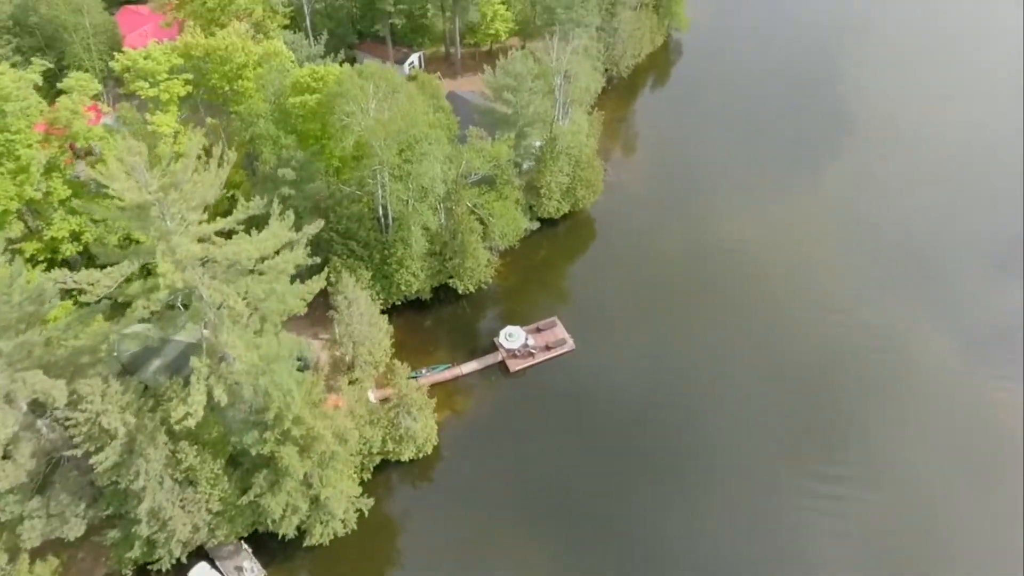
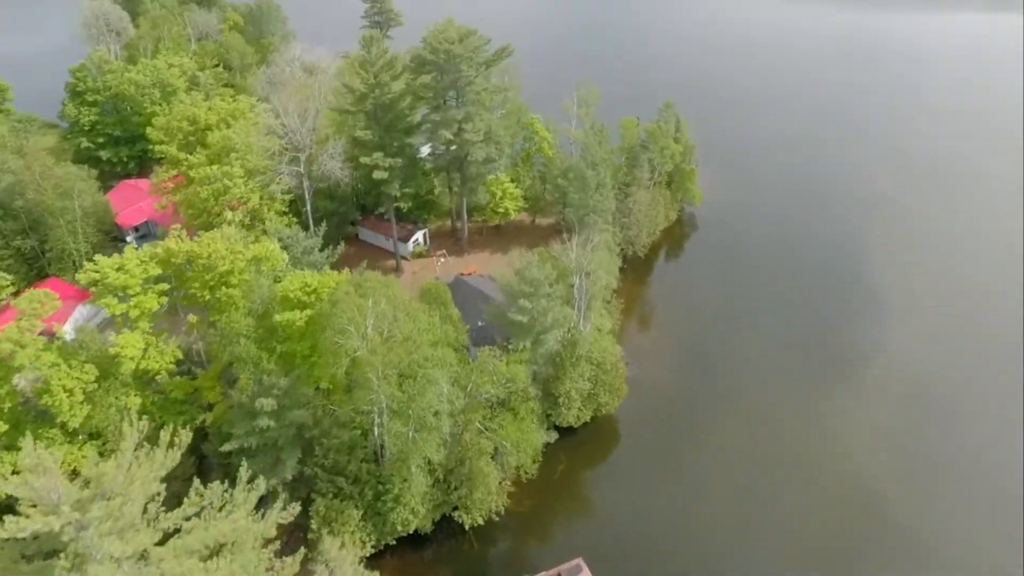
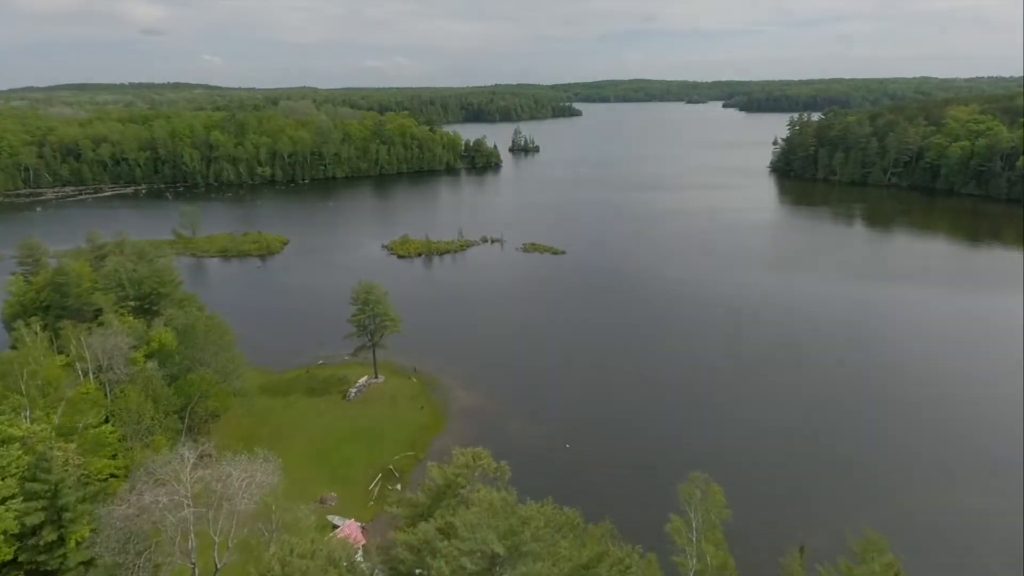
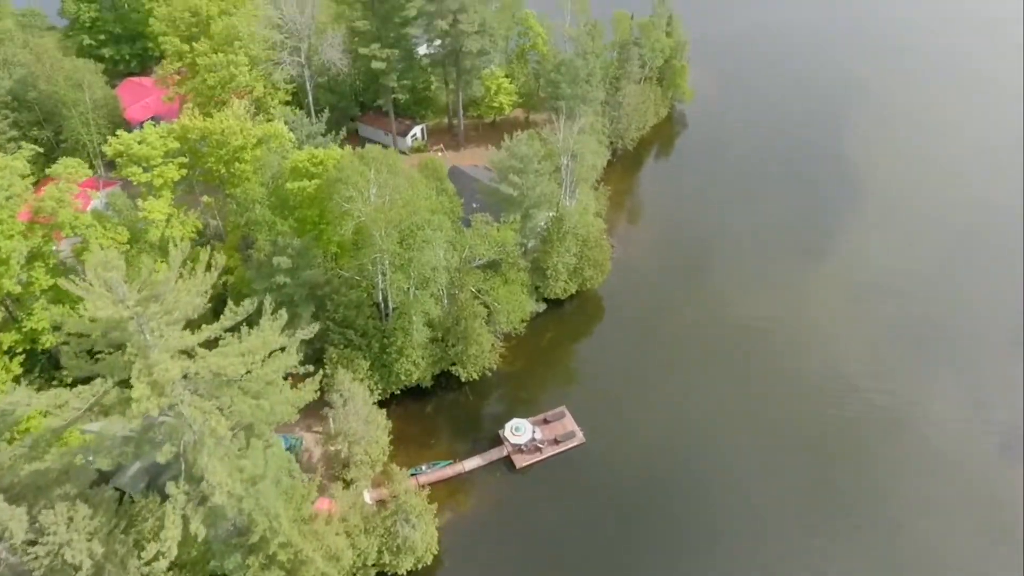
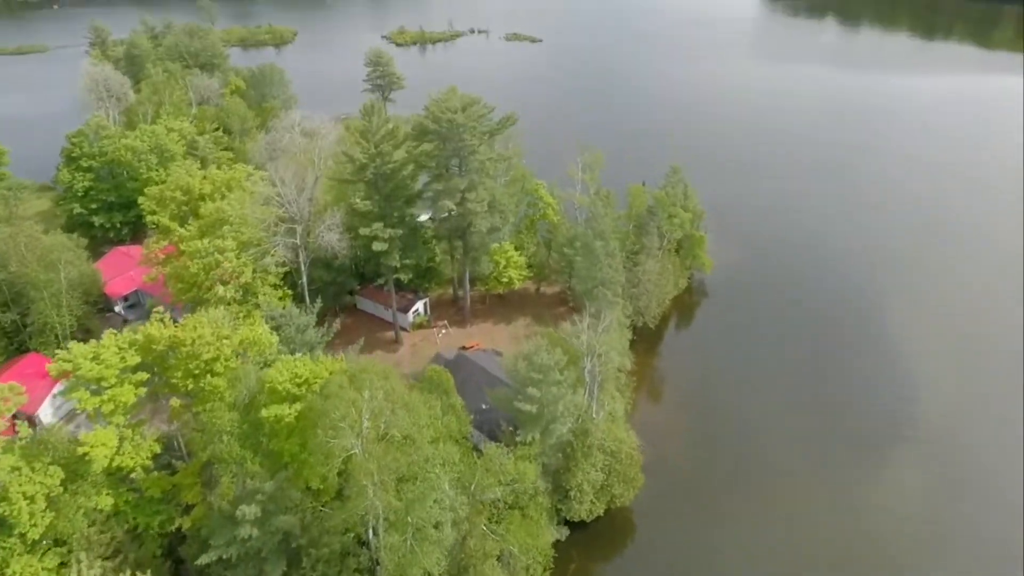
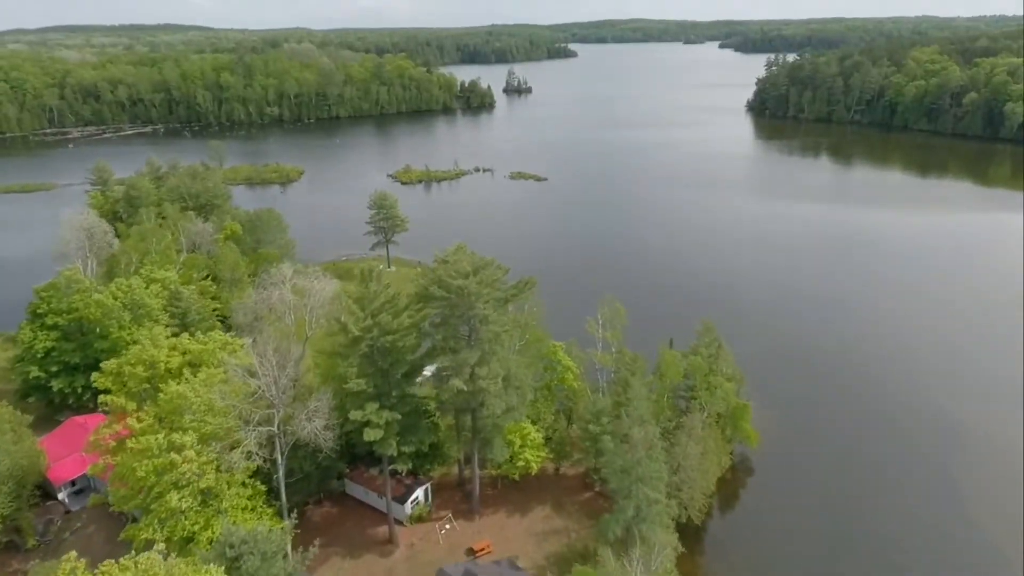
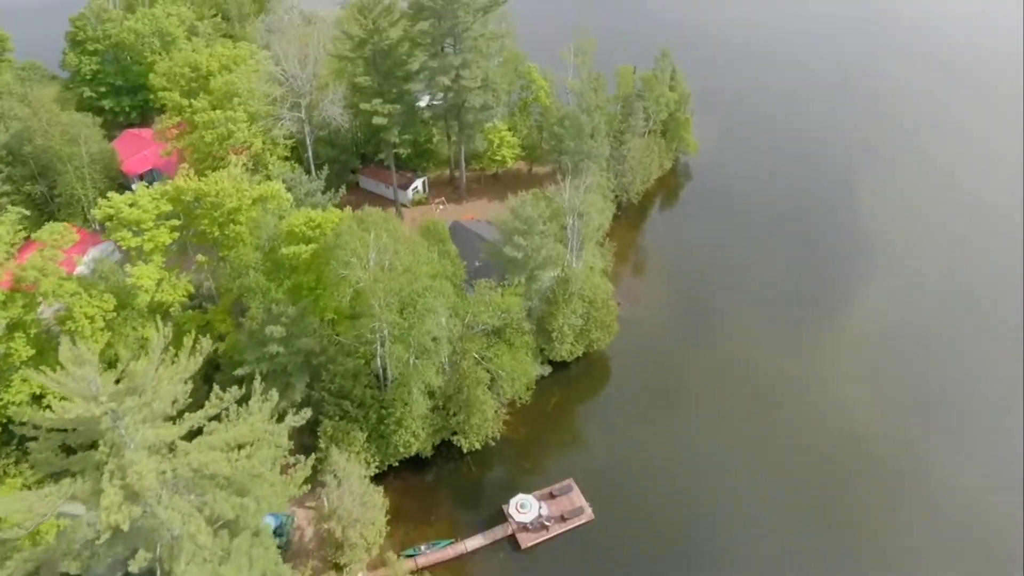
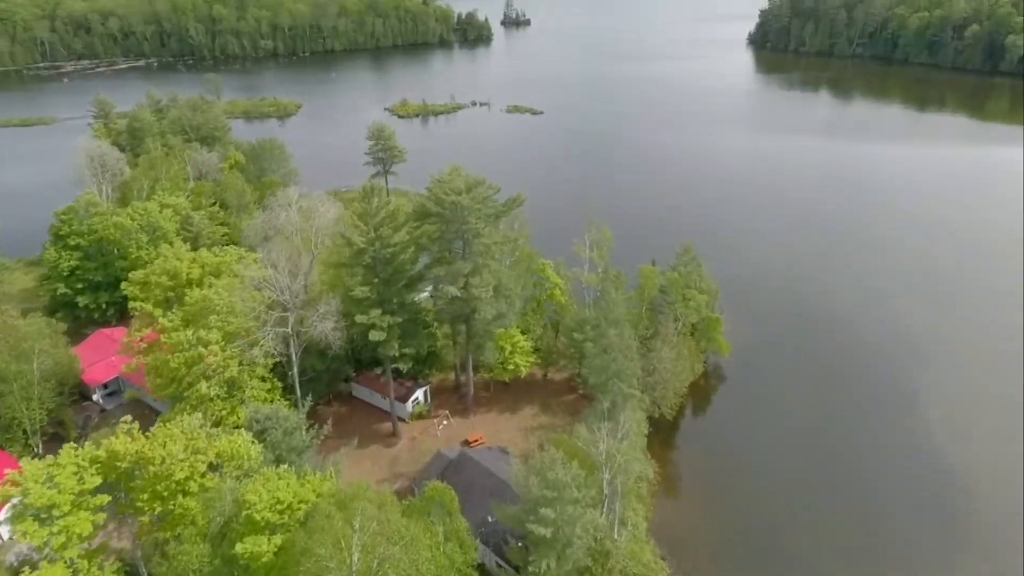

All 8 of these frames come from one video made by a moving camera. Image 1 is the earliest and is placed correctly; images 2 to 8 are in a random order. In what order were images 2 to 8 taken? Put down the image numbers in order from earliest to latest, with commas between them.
4, 7, 2, 5, 8, 6, 3
